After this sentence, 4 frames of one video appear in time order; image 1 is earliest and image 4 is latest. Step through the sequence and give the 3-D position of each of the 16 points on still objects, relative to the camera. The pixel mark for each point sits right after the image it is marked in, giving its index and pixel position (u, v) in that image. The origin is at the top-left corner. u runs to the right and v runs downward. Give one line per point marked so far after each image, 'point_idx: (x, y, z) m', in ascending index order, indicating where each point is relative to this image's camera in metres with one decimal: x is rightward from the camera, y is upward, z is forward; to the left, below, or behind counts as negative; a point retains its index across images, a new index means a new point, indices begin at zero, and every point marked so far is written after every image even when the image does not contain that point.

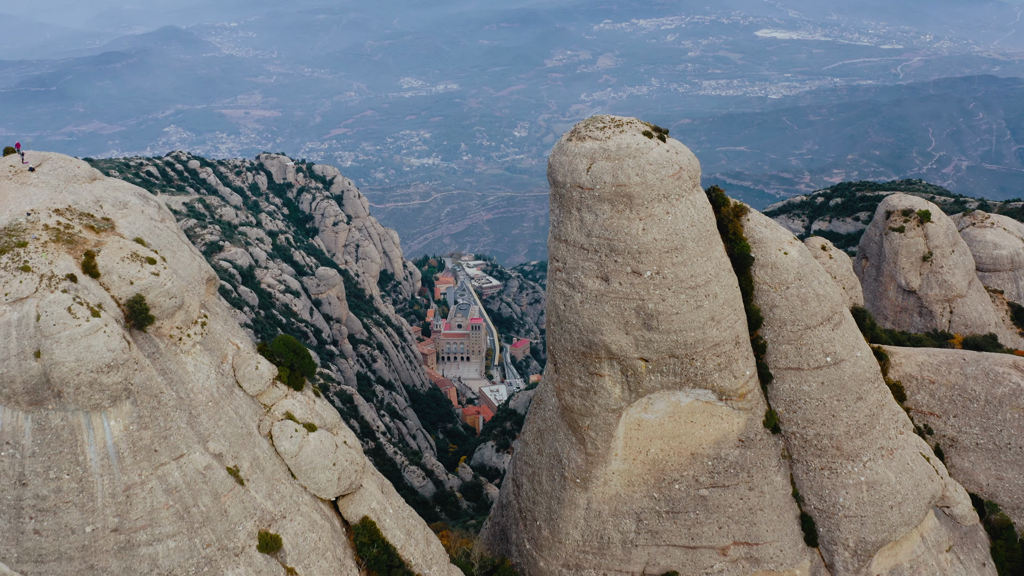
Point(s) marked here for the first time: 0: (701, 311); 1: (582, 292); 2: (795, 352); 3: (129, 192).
0: (+4.8, -0.6, +15.0) m
1: (+1.8, -0.1, +15.5) m
2: (+7.5, -1.7, +15.8) m
3: (-9.9, +2.5, +15.3) m
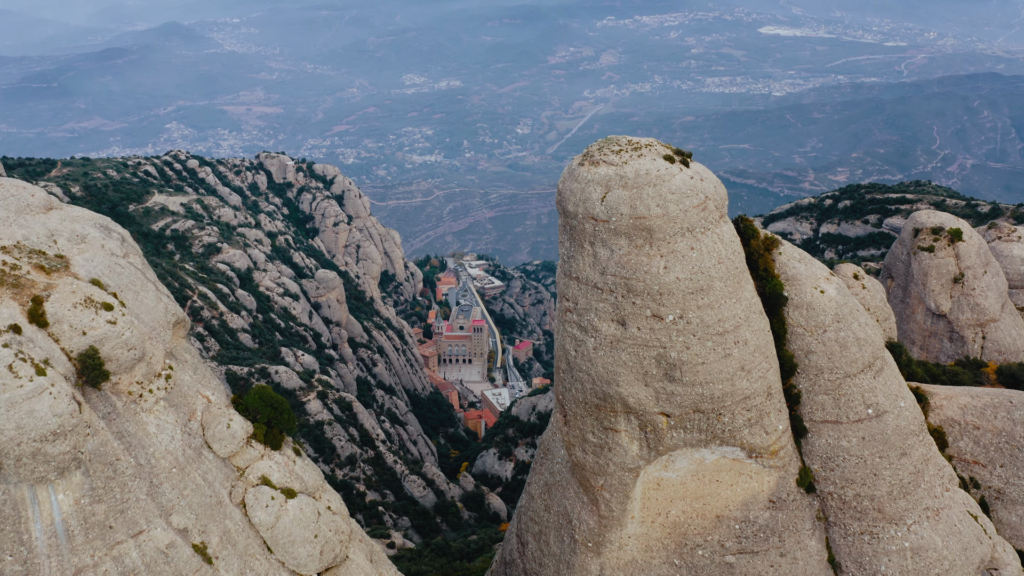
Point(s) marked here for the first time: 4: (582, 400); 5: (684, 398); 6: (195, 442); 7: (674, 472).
0: (+4.9, -1.6, +13.4) m
1: (+1.9, -1.2, +13.8) m
2: (+7.6, -2.7, +14.2) m
3: (-9.8, +1.5, +13.7) m
4: (+1.7, -2.7, +14.1) m
5: (+3.8, -2.5, +13.3) m
6: (-6.7, -3.3, +12.6) m
7: (+3.8, -4.3, +13.8) m
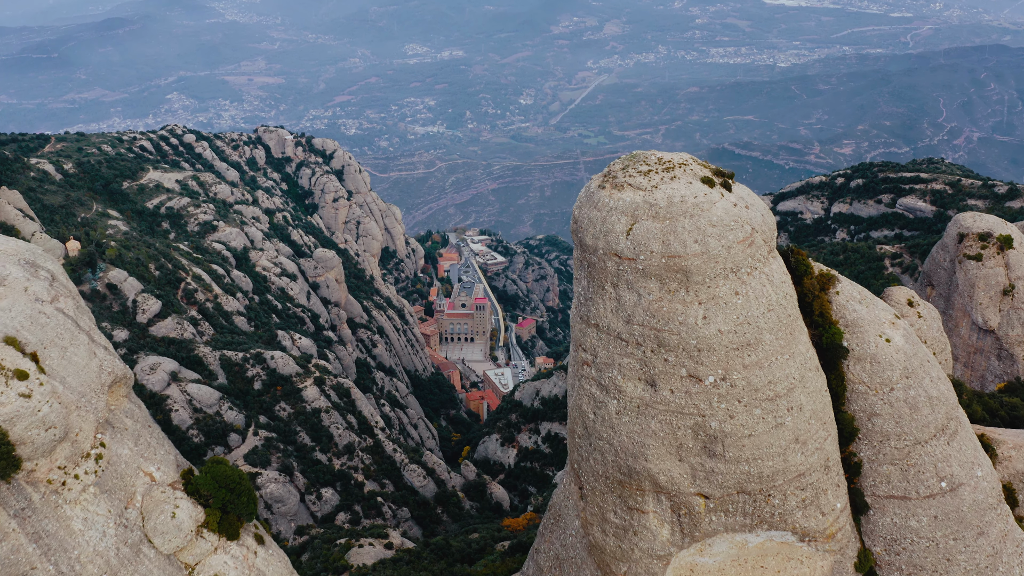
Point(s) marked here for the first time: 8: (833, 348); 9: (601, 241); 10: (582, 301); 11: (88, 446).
0: (+5.0, -2.6, +11.1) m
1: (+2.1, -2.2, +11.5) m
2: (+7.8, -3.7, +11.9) m
3: (-9.7, +0.5, +11.4) m
4: (+1.8, -3.7, +11.9) m
5: (+4.0, -3.5, +11.1) m
6: (-6.6, -4.3, +10.4) m
7: (+3.9, -5.3, +11.6) m
8: (+6.6, -1.2, +12.2) m
9: (+1.7, +0.9, +11.5) m
10: (+1.4, -0.3, +12.2) m
11: (-7.5, -2.8, +10.5) m
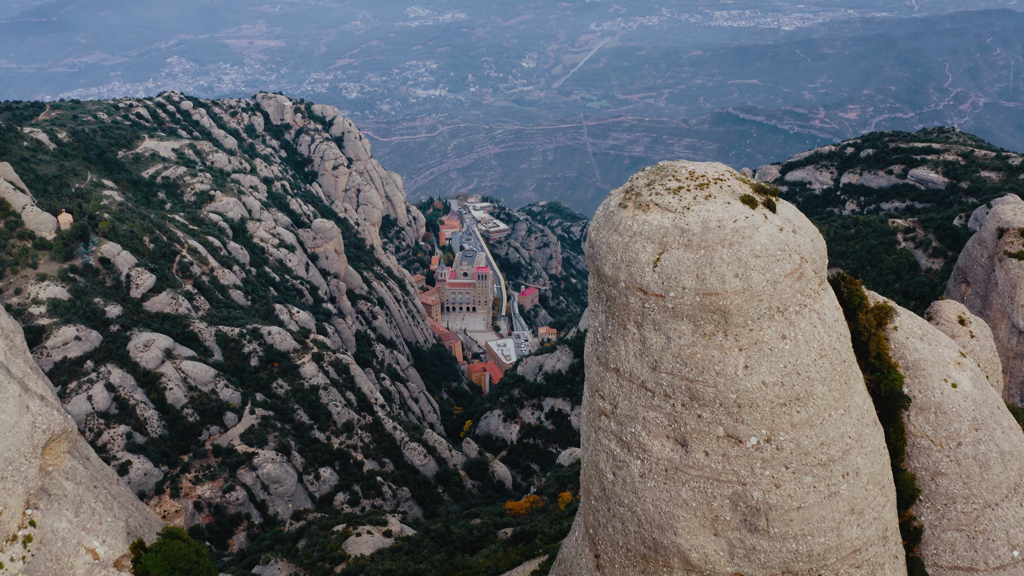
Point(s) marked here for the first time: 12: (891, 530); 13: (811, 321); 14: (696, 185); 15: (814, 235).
0: (+5.1, -3.4, +9.4) m
1: (+2.2, -2.8, +9.9) m
2: (+7.9, -4.4, +10.3) m
3: (-9.6, -0.2, +9.6) m
4: (+1.9, -4.3, +10.3) m
5: (+4.1, -4.2, +9.5) m
6: (-6.5, -5.0, +8.9) m
7: (+4.0, -5.9, +10.1) m
8: (+6.7, -1.8, +10.5) m
9: (+1.8, +0.2, +9.7) m
10: (+1.5, -0.9, +10.4) m
11: (-7.4, -3.5, +8.9) m
12: (+6.4, -4.1, +10.0) m
13: (+4.8, -0.6, +9.5) m
14: (+3.1, +1.7, +9.9) m
15: (+5.2, +0.9, +10.0) m
